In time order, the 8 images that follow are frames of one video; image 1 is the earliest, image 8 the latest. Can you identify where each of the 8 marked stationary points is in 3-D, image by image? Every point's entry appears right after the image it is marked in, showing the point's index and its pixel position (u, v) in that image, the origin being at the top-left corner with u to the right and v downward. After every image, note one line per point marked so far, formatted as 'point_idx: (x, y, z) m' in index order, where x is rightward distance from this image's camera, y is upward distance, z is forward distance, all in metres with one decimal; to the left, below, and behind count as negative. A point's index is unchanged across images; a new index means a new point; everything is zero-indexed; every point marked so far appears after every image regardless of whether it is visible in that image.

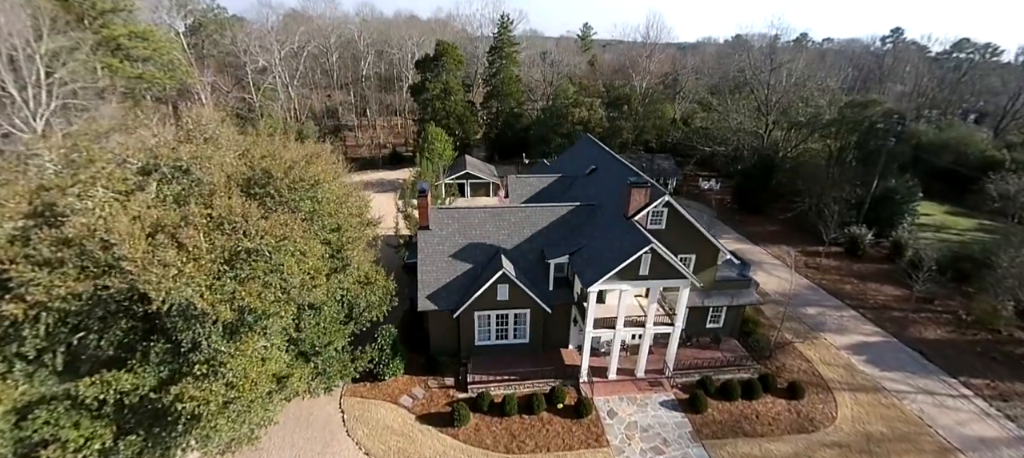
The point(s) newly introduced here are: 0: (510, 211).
0: (-0.1, +0.7, +17.1) m
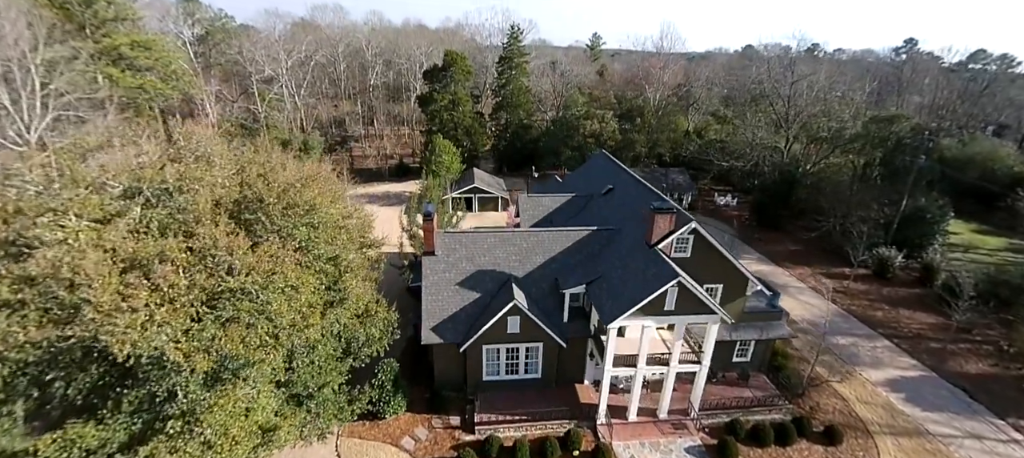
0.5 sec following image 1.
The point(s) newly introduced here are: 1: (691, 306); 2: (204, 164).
0: (+0.4, -0.2, +16.0) m
1: (+5.6, -2.4, +13.3) m
2: (-10.1, +1.9, +14.0) m
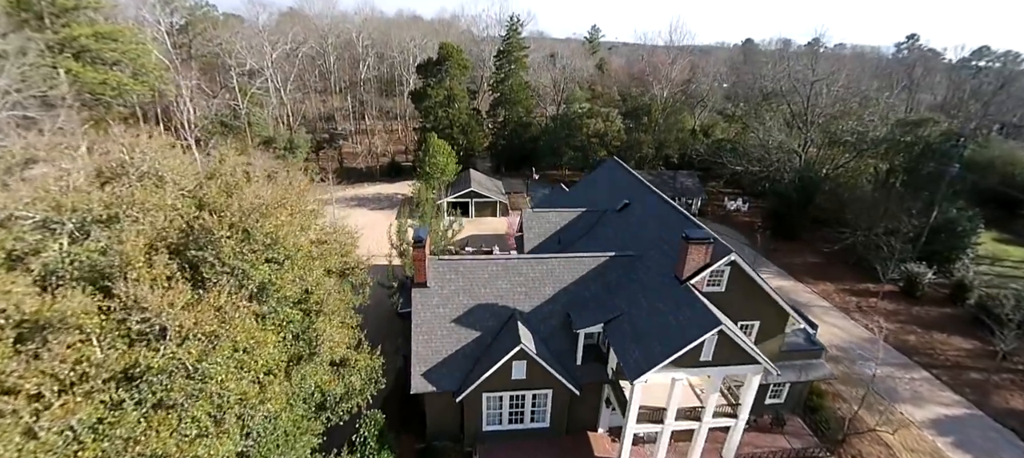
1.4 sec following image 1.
0: (+0.5, -1.1, +13.8) m
1: (+5.8, -3.3, +11.2) m
2: (-9.9, +1.1, +11.6) m
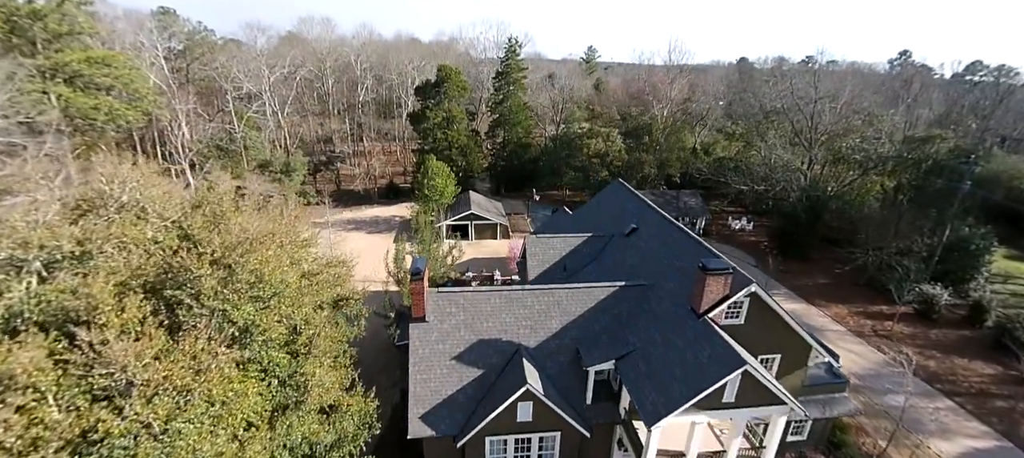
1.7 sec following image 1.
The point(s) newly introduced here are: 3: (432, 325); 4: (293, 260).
0: (+0.6, -2.0, +13.0) m
1: (+5.9, -4.0, +10.3) m
2: (-9.8, +0.2, +10.9) m
3: (-2.3, -2.8, +12.4) m
4: (-6.1, -0.9, +11.9) m
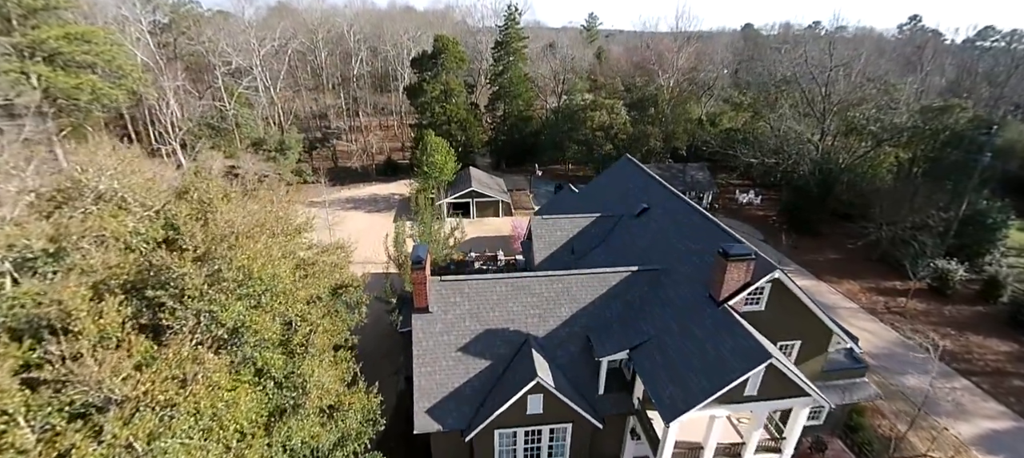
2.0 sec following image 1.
0: (+0.8, -1.5, +12.3) m
1: (+6.1, -3.6, +9.8) m
2: (-9.6, +0.4, +10.1) m
3: (-2.1, -2.4, +11.8) m
4: (-5.9, -0.5, +11.2) m
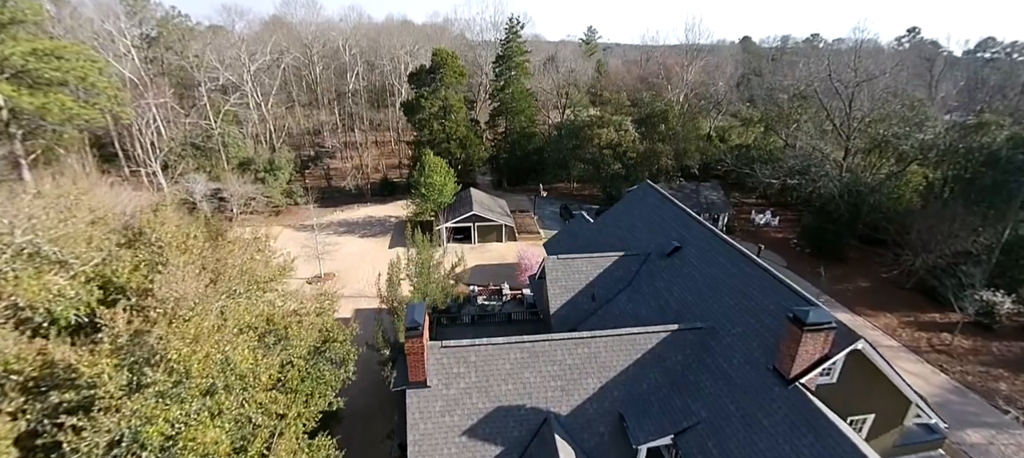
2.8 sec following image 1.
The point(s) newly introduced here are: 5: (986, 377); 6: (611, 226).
0: (+1.2, -2.8, +10.2) m
1: (+6.5, -4.8, +7.7) m
2: (-9.2, -0.9, +8.0) m
3: (-1.7, -3.7, +9.7) m
4: (-5.6, -1.8, +9.1) m
5: (+21.0, -6.5, +18.8) m
6: (+3.9, +0.1, +17.1) m
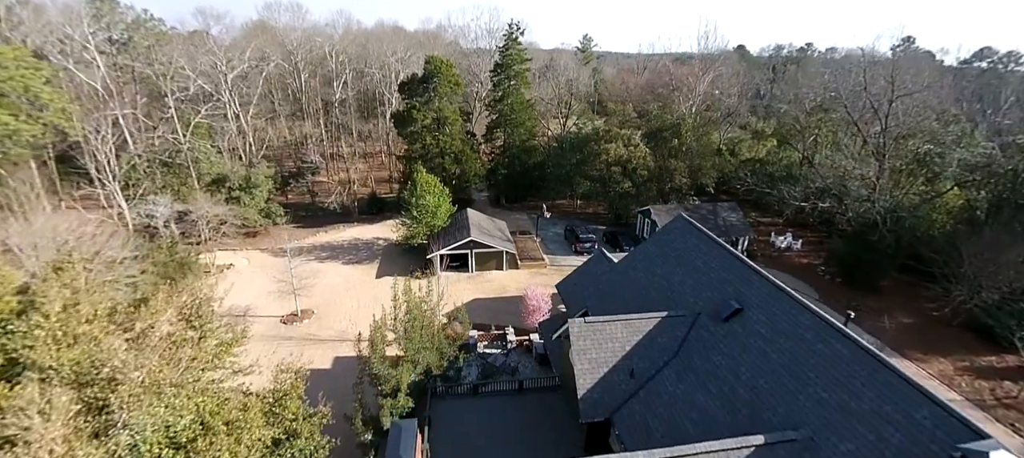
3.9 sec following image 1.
0: (+1.7, -4.2, +7.3) m
1: (+7.0, -6.2, +4.8) m
2: (-8.7, -2.3, +5.0) m
3: (-1.3, -5.1, +6.7) m
4: (-5.1, -3.2, +6.1) m
5: (+21.3, -8.0, +16.2) m
6: (+4.3, -1.3, +14.3) m
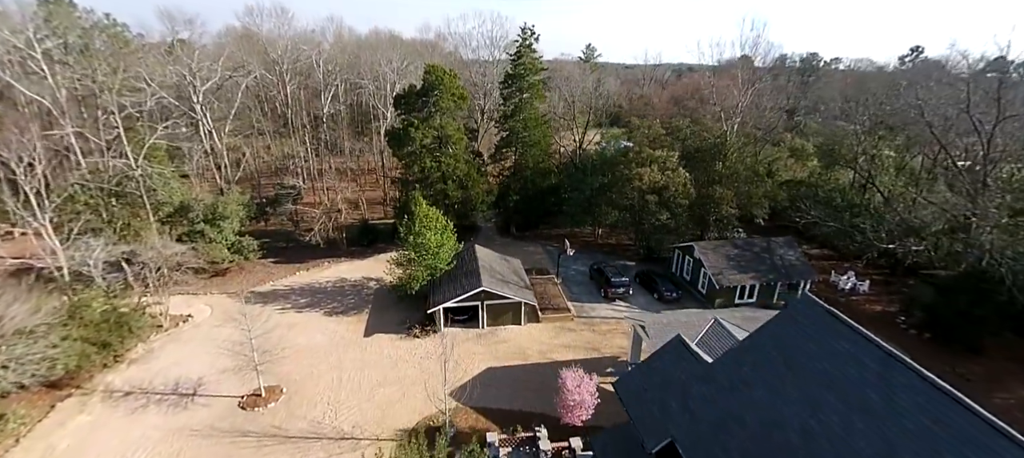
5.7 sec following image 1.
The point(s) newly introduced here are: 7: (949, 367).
0: (+2.8, -6.1, +2.5) m
1: (+8.2, -8.0, 0.0) m
2: (-7.5, -4.2, +0.1) m
3: (-0.1, -7.0, +1.8) m
4: (-3.9, -5.1, +1.2) m
5: (+22.4, -10.0, +11.4) m
6: (+5.4, -3.4, +9.5) m
7: (+20.4, -6.4, +19.7) m
